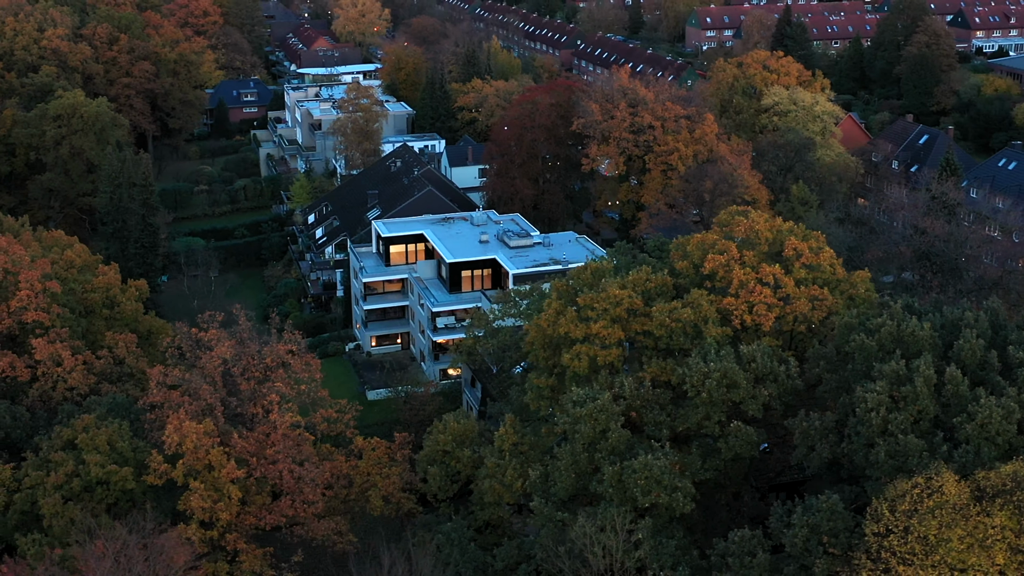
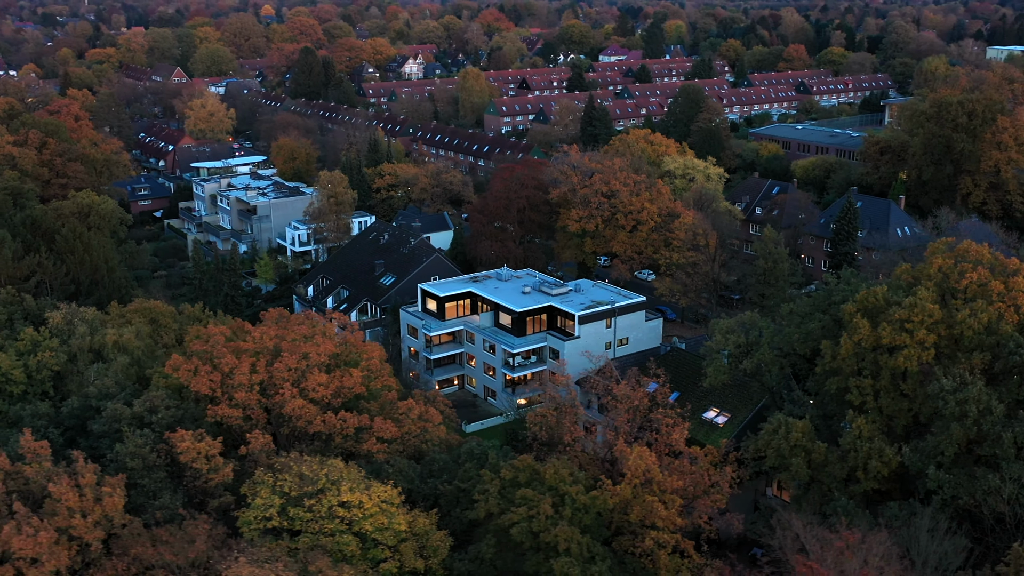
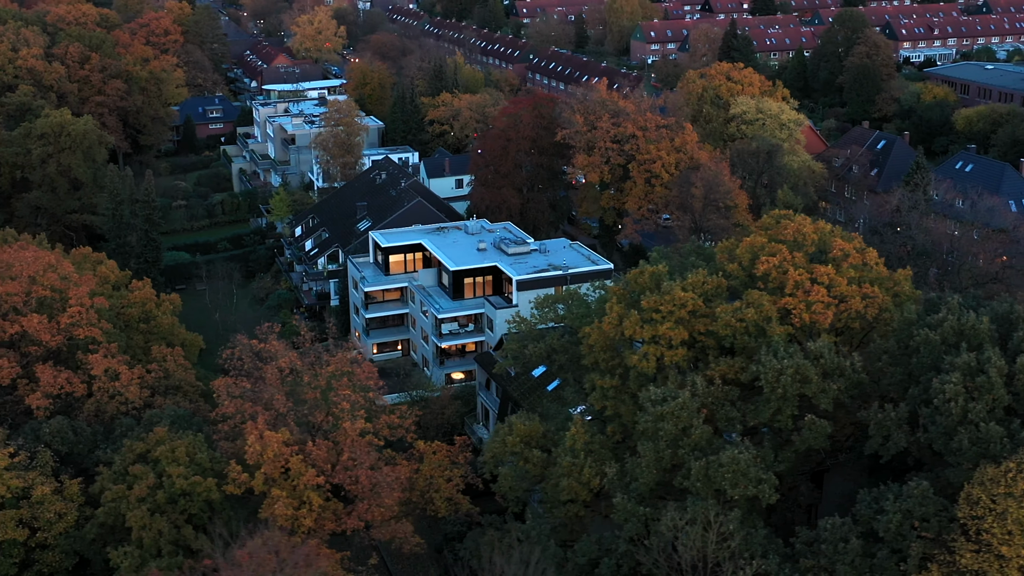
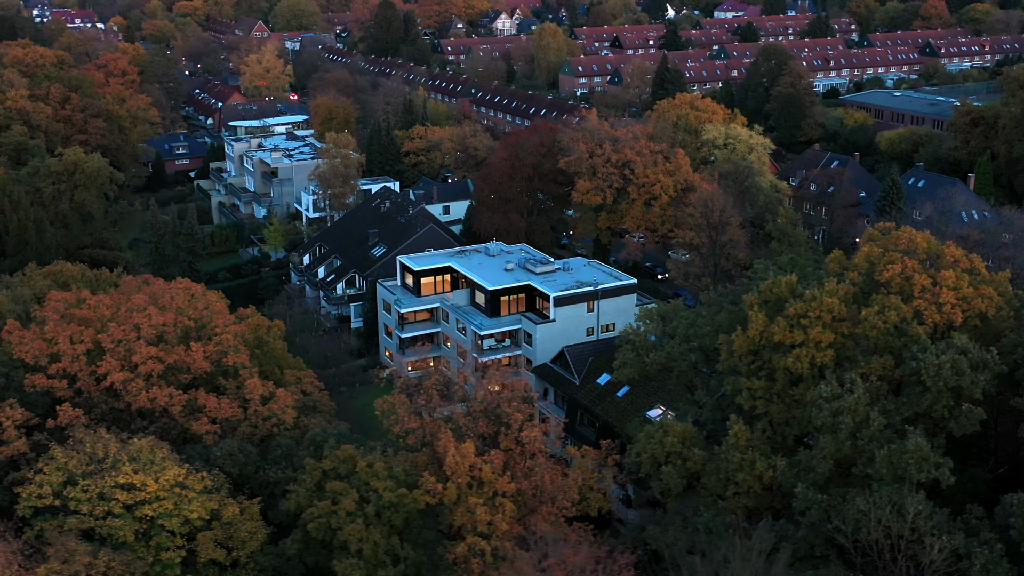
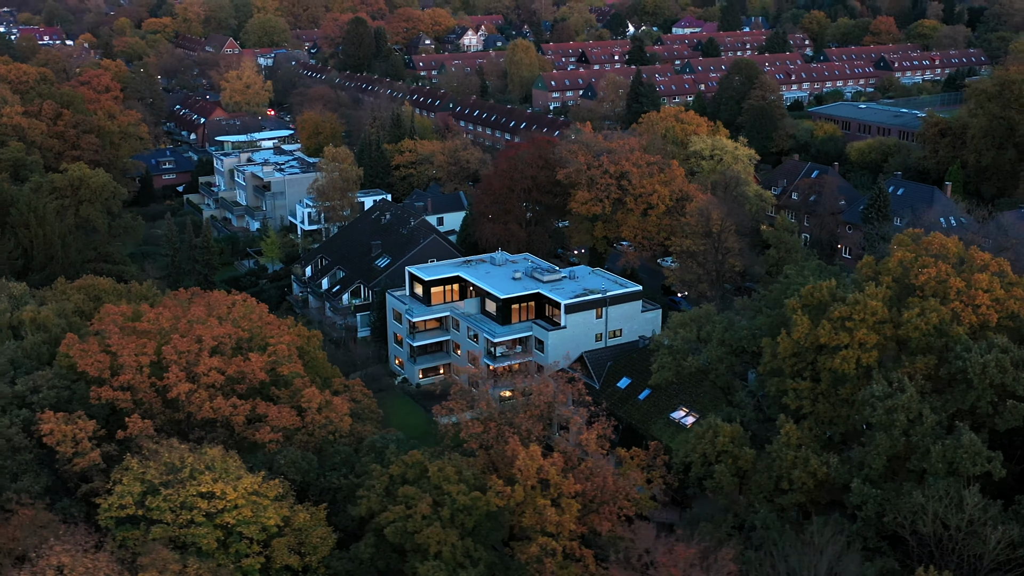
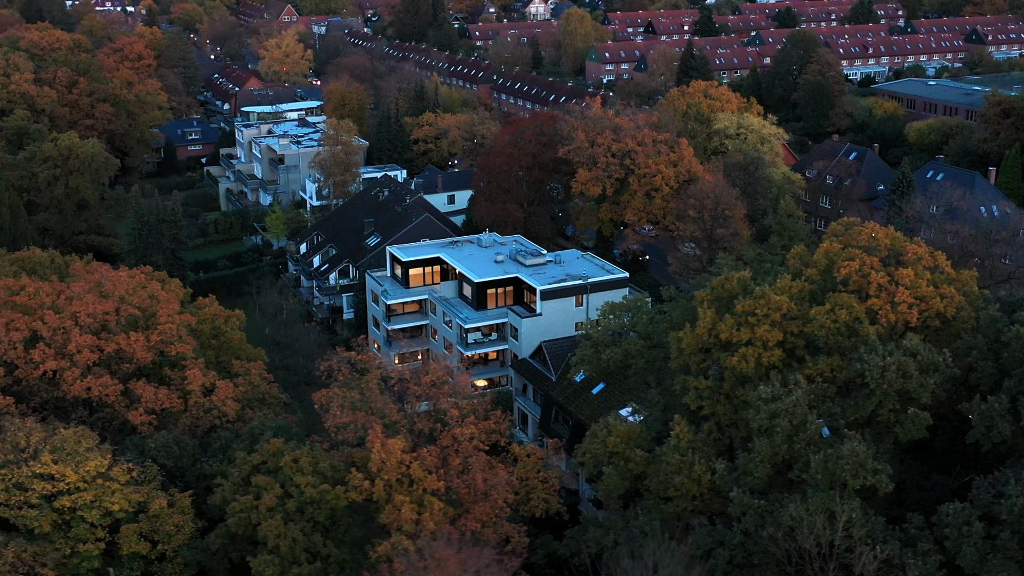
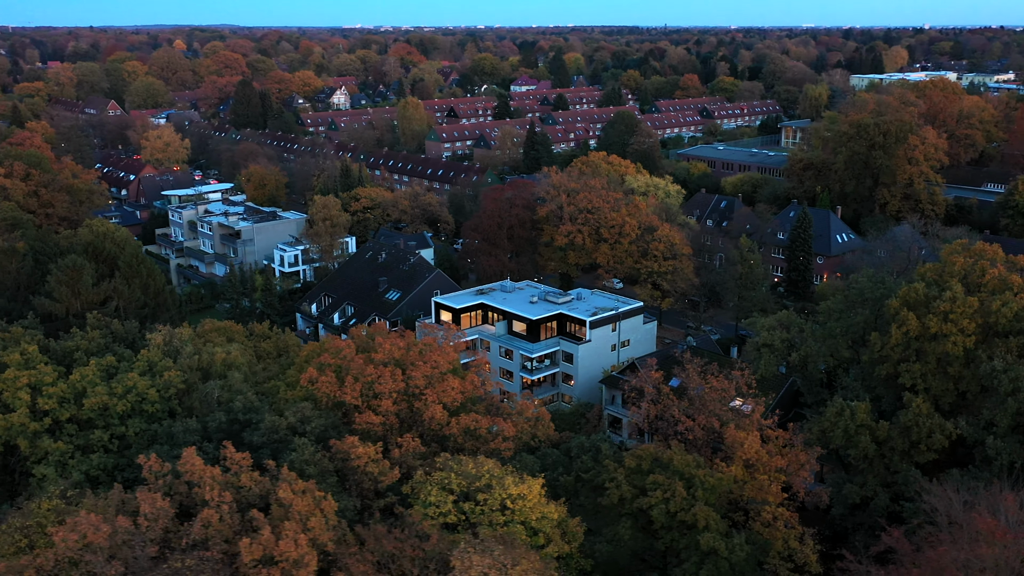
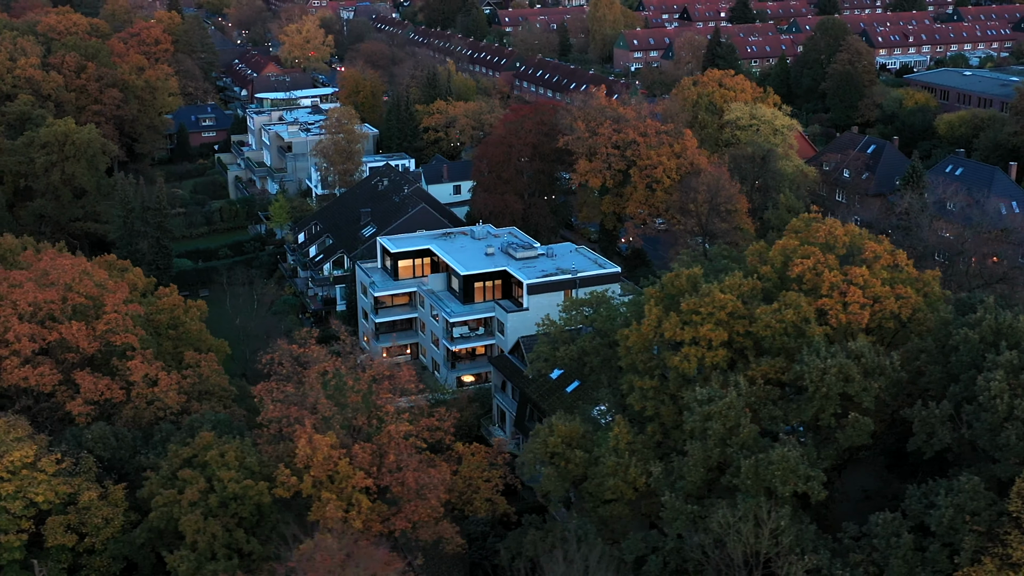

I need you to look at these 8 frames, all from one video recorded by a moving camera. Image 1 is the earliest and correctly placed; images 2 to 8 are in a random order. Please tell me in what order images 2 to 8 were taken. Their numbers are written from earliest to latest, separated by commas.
3, 8, 6, 4, 5, 2, 7
